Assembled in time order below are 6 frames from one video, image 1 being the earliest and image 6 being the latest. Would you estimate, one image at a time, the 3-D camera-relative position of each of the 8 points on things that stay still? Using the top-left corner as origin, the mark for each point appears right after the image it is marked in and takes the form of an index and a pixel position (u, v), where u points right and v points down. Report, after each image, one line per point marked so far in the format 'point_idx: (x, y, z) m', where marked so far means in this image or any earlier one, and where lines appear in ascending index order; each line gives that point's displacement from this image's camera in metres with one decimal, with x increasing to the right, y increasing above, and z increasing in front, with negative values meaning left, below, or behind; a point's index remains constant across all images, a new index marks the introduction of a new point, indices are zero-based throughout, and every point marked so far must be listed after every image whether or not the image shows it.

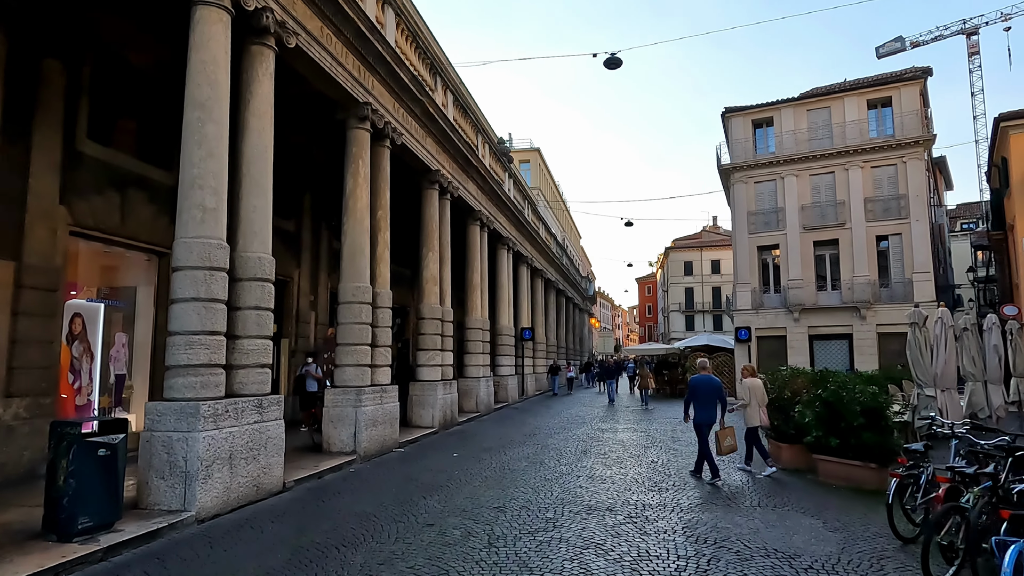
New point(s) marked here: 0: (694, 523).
0: (+1.7, -2.2, +6.3) m
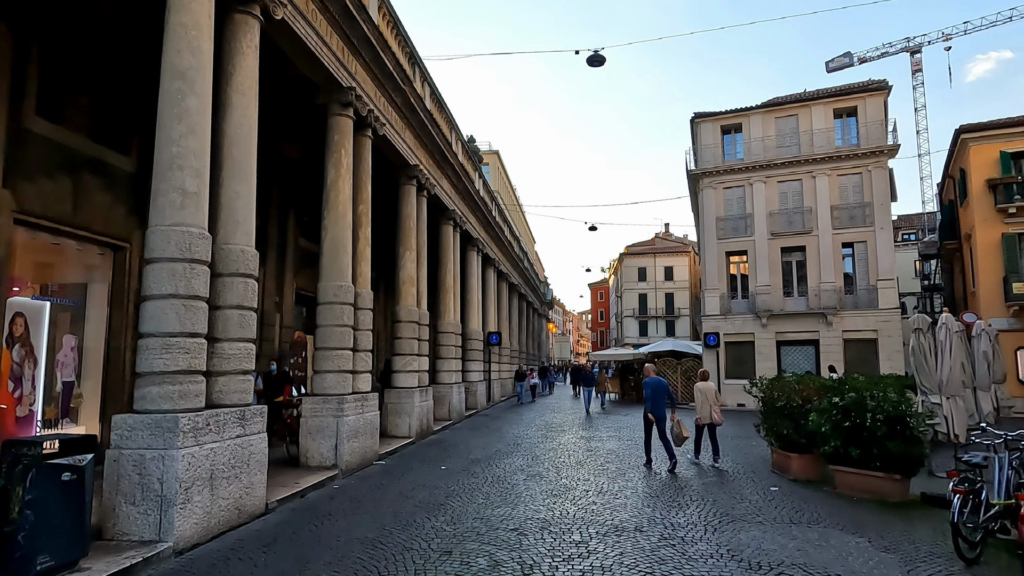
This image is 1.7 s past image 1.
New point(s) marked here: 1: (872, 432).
0: (+2.0, -2.2, +5.8) m
1: (+4.2, -1.7, +7.7) m
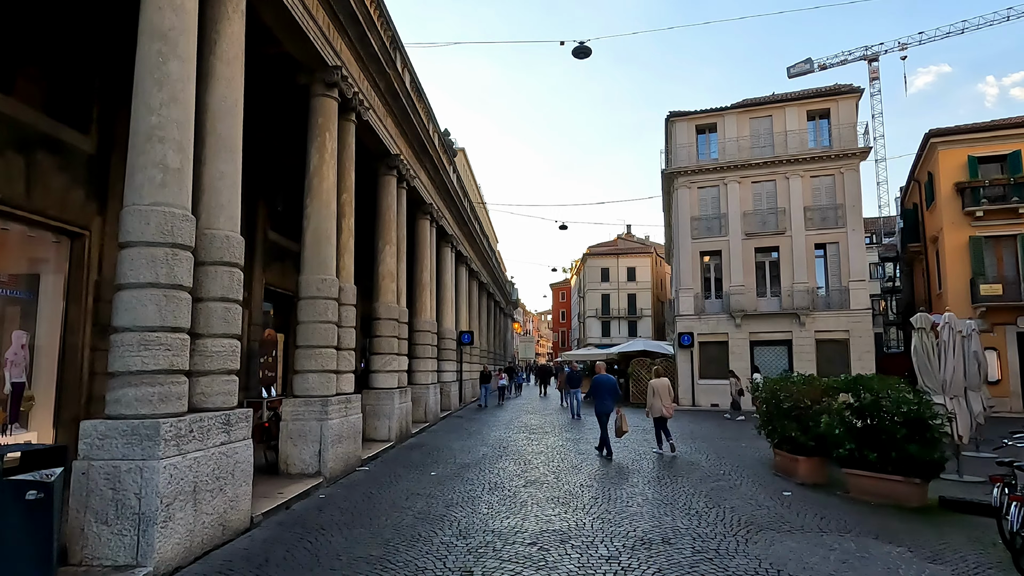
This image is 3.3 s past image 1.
0: (+2.1, -2.2, +5.4) m
1: (+4.2, -1.6, +7.5) m
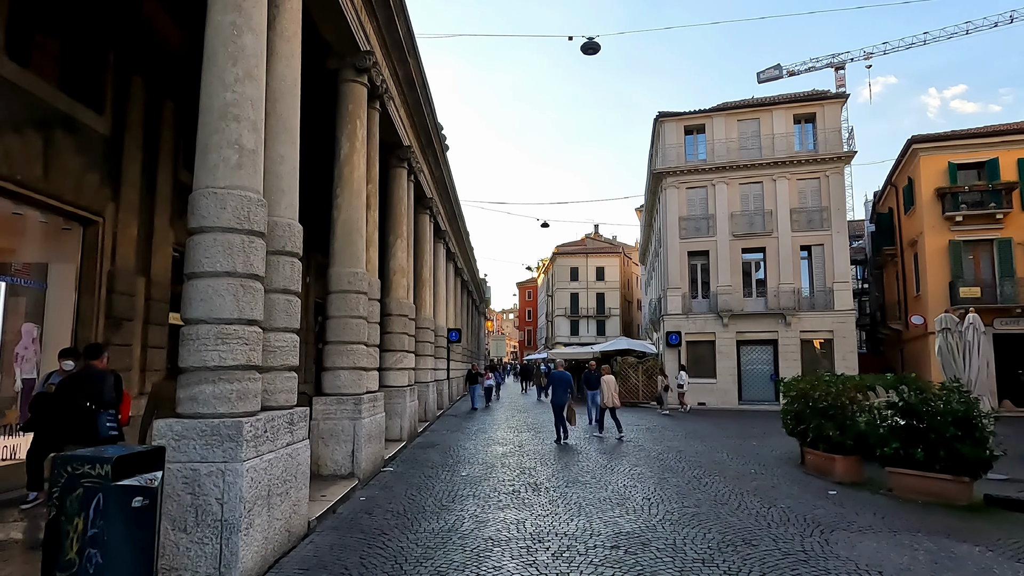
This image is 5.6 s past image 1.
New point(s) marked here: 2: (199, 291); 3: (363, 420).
0: (+2.8, -2.1, +5.3) m
1: (+4.8, -1.6, +7.5) m
2: (-2.2, 0.0, +4.7) m
3: (-1.8, -1.6, +8.3) m
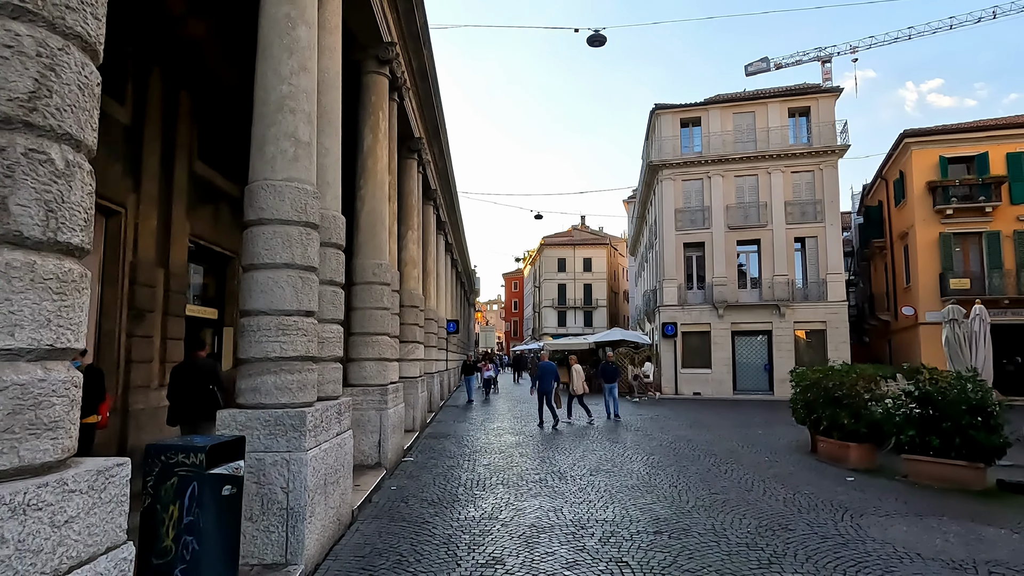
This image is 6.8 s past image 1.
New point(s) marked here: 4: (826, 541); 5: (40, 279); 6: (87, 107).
0: (+3.2, -2.1, +5.5) m
1: (+5.1, -1.5, +7.8) m
2: (-1.8, 0.0, +4.8) m
3: (-1.5, -1.5, +8.4) m
4: (+2.5, -2.1, +5.4) m
5: (-1.4, 0.0, +1.9) m
6: (-1.4, +0.6, +2.1) m
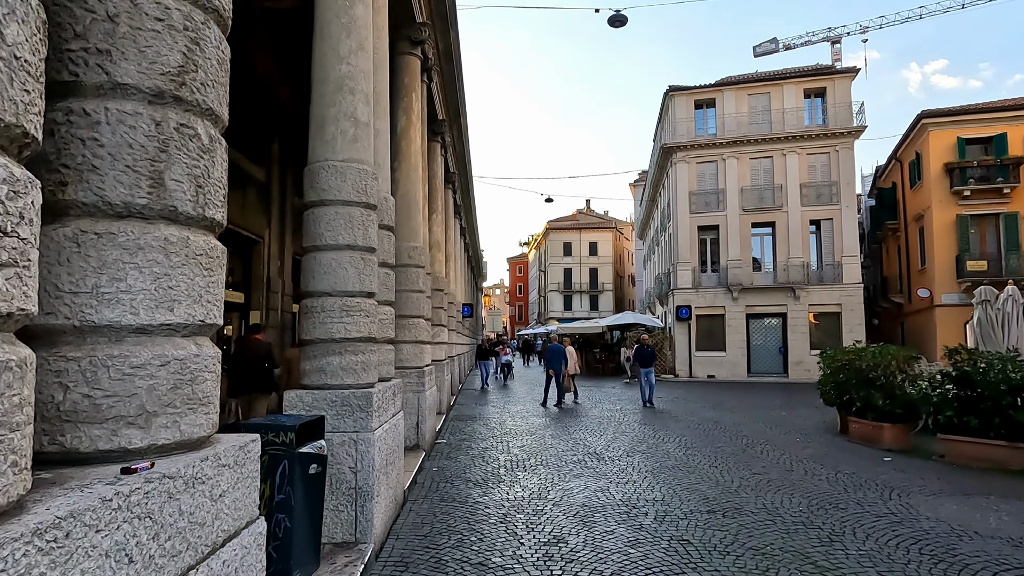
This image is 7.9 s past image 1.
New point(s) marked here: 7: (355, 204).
0: (+3.7, -1.9, +5.5) m
1: (+5.6, -1.3, +7.8) m
2: (-1.3, +0.2, +4.7) m
3: (-1.1, -1.3, +8.4) m
4: (+3.0, -1.9, +5.5) m
5: (-0.9, +0.1, +1.9) m
6: (-0.9, +0.7, +2.1) m
7: (-1.1, +0.6, +4.9) m
